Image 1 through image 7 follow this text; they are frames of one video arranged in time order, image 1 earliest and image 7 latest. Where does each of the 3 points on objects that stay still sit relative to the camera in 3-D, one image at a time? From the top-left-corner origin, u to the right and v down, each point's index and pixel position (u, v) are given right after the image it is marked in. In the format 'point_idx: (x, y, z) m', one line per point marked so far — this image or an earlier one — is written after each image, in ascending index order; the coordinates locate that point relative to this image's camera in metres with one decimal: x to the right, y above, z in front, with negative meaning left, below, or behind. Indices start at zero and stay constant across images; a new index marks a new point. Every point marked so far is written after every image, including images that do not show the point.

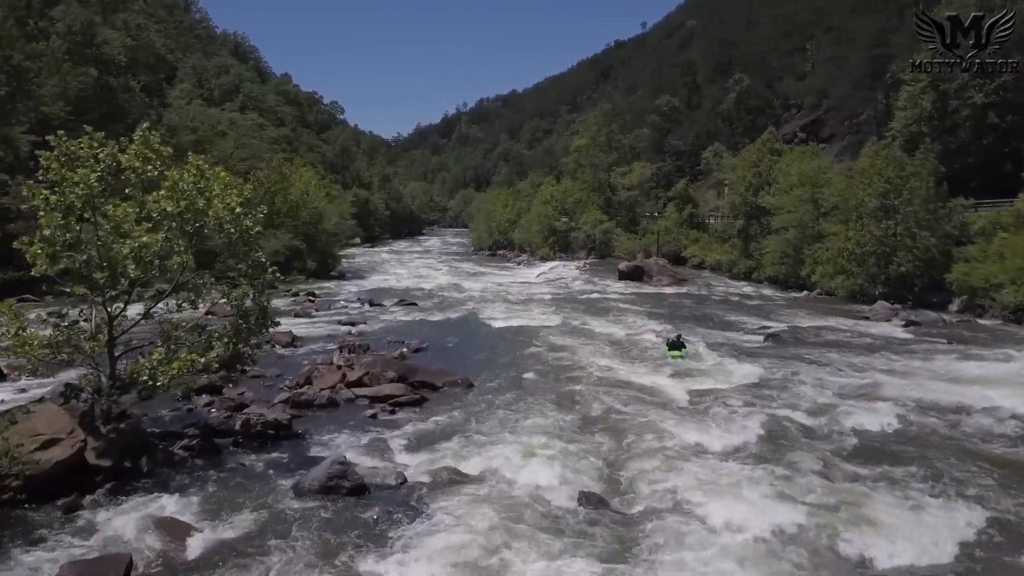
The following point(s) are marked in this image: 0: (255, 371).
0: (-5.5, -1.8, +17.4) m
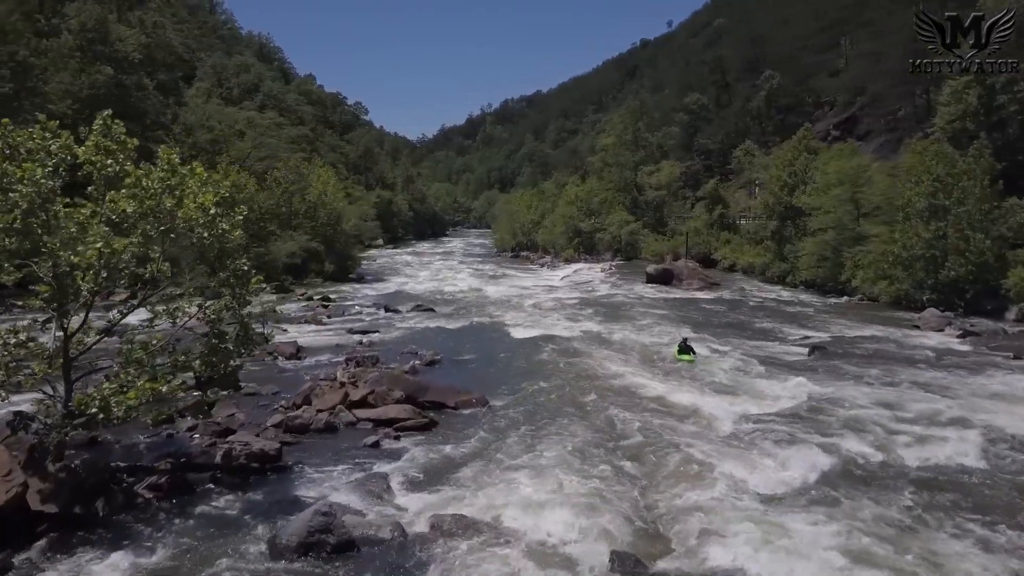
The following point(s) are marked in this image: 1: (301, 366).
0: (-5.1, -2.0, +15.8) m
1: (-4.9, -1.8, +18.8) m
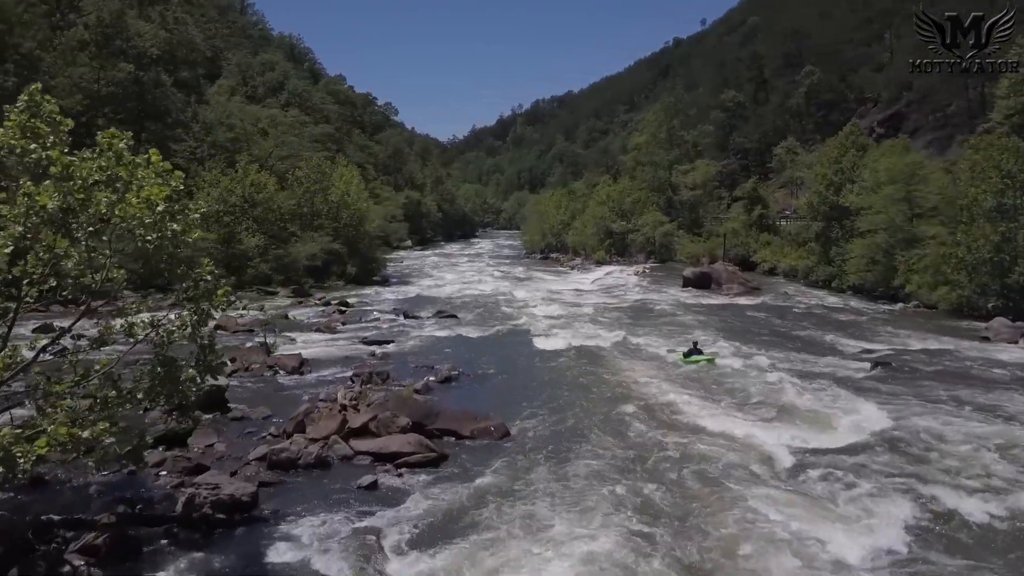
0: (-4.7, -2.1, +13.9) m
1: (-4.4, -2.0, +16.9) m
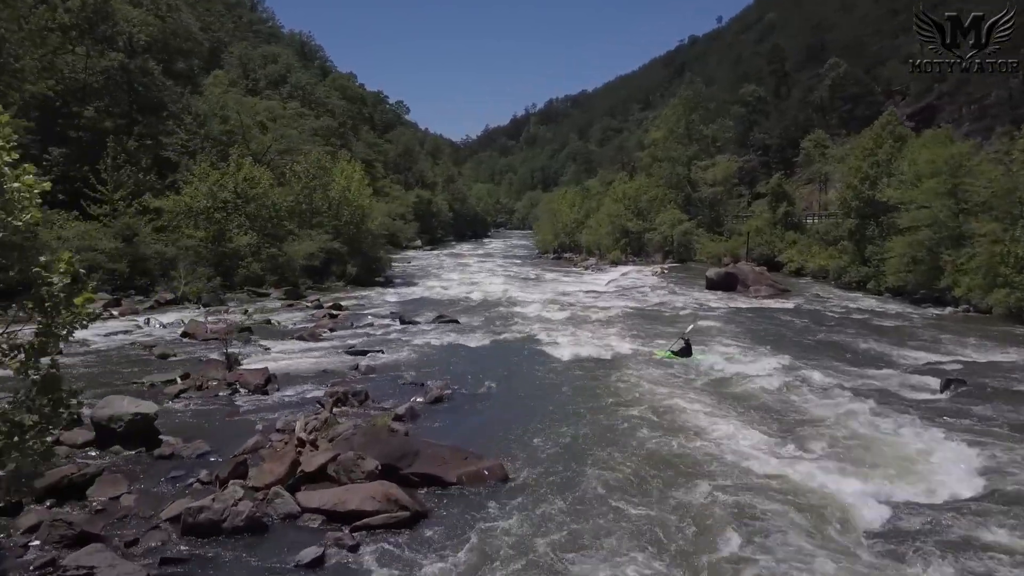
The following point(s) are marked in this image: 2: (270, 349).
0: (-4.7, -2.2, +11.0) m
1: (-4.3, -2.1, +14.0) m
2: (-6.0, -1.5, +20.0) m
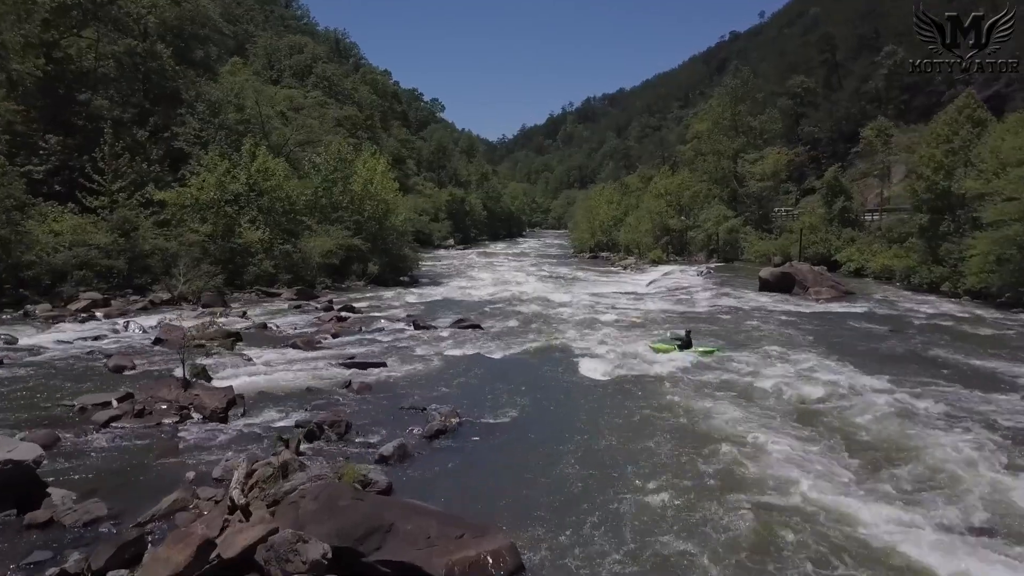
0: (-4.5, -2.2, +7.9) m
1: (-4.0, -2.0, +10.9) m
2: (-5.4, -1.5, +16.9) m
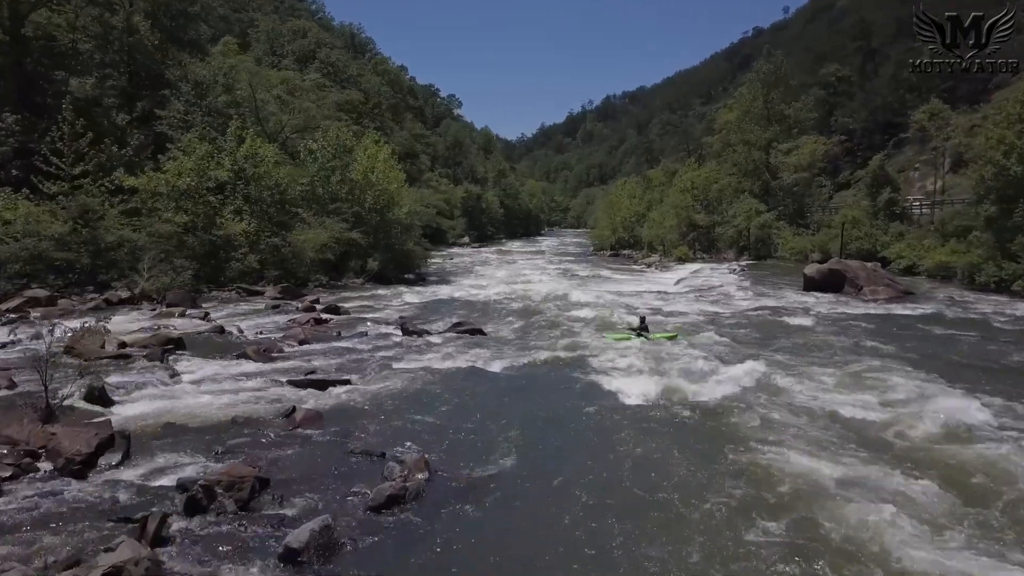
0: (-4.7, -2.1, +4.1) m
1: (-4.1, -2.0, +7.0) m
2: (-5.4, -1.4, +13.1) m
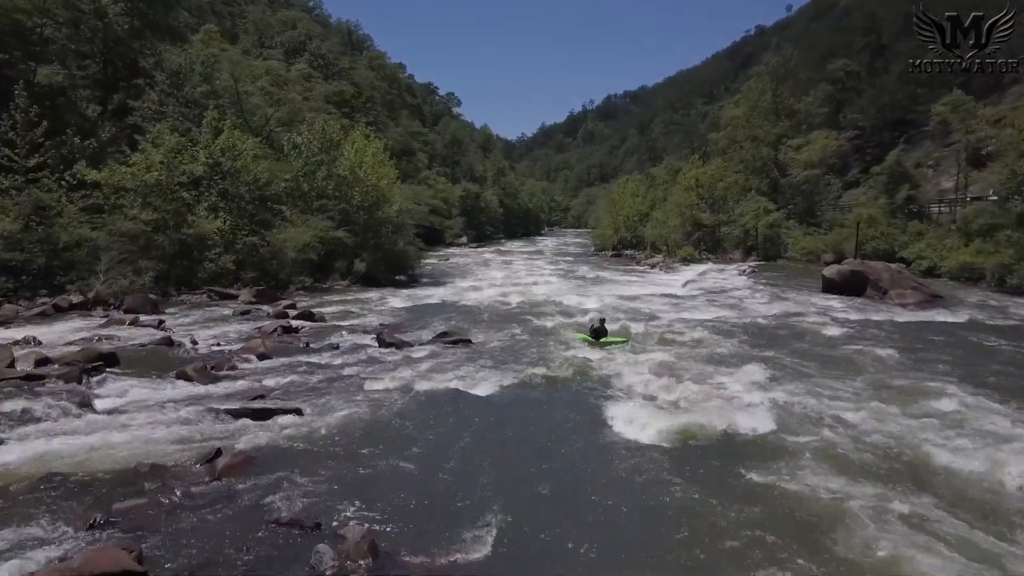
0: (-4.8, -2.2, +1.7) m
1: (-4.3, -2.1, +4.7) m
2: (-5.5, -1.5, +10.7) m
